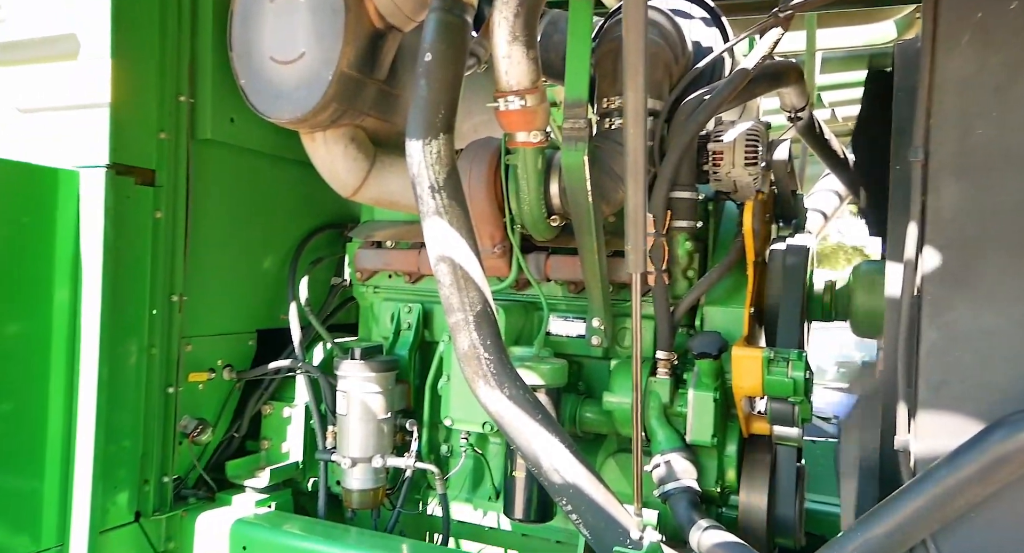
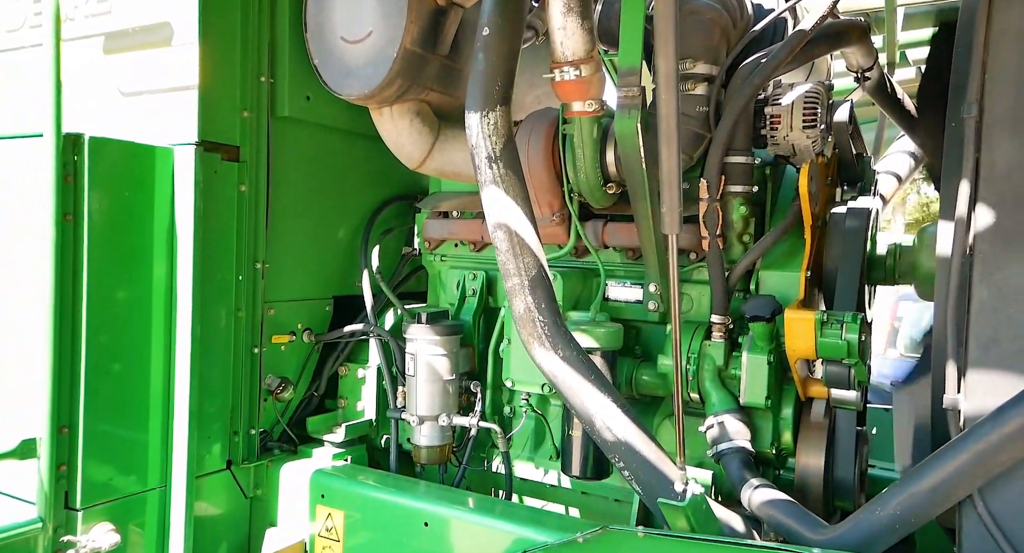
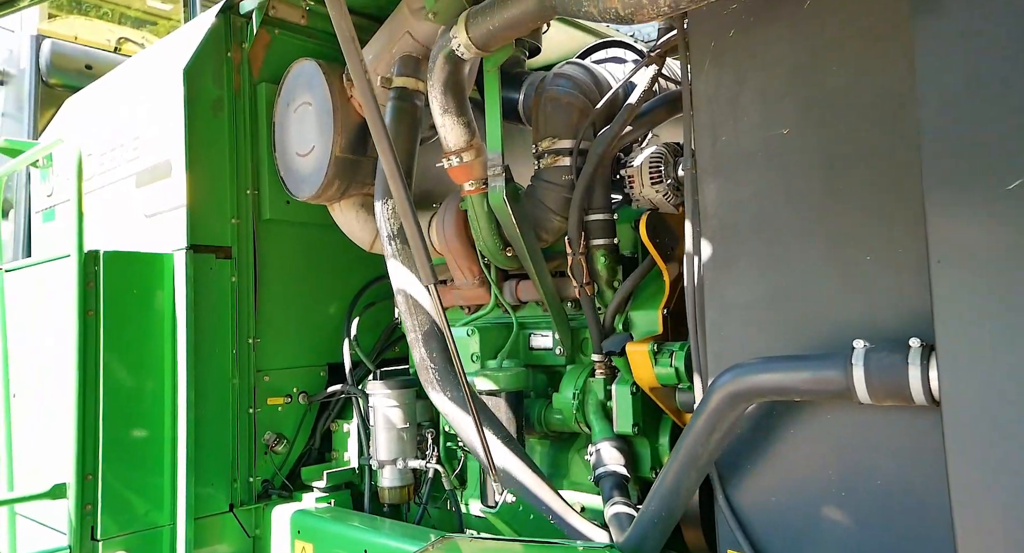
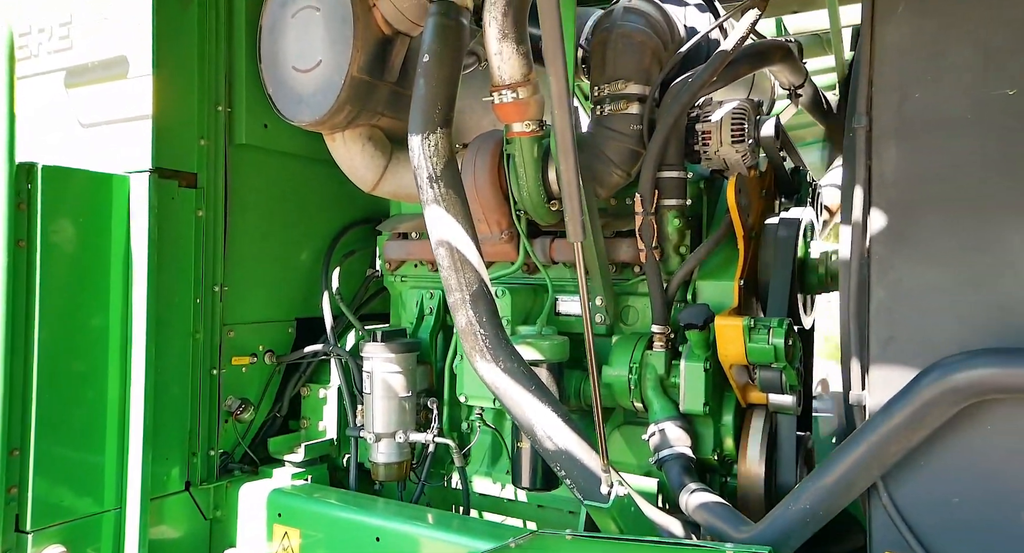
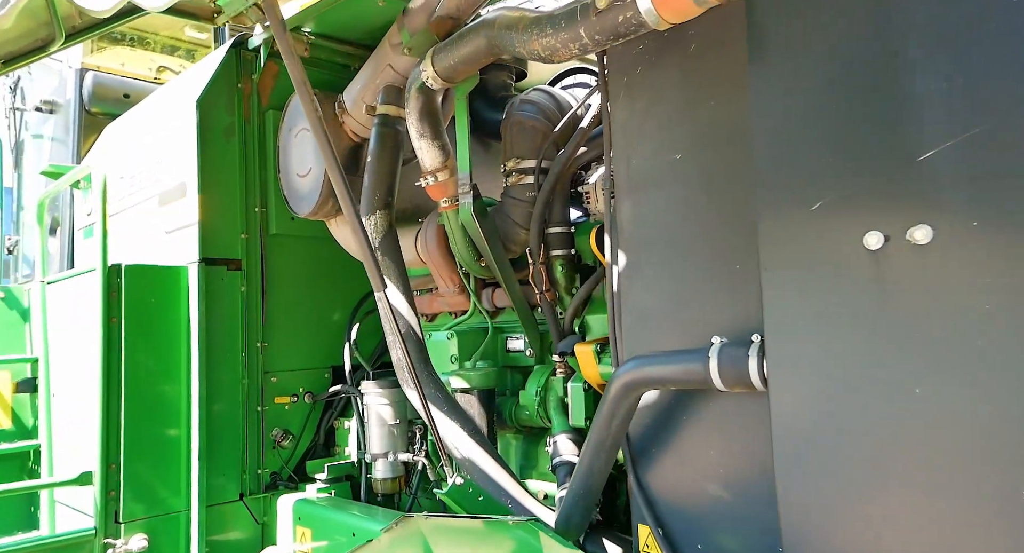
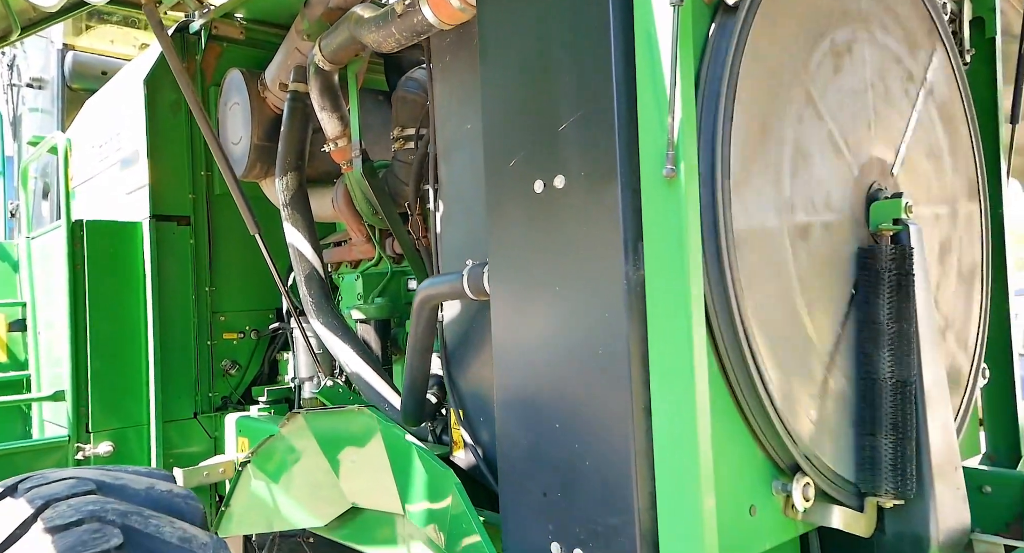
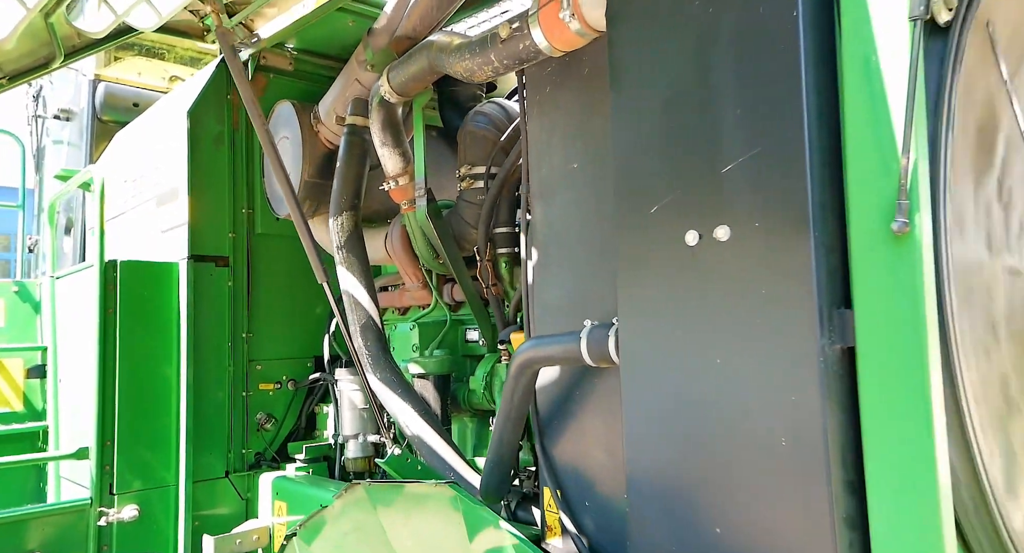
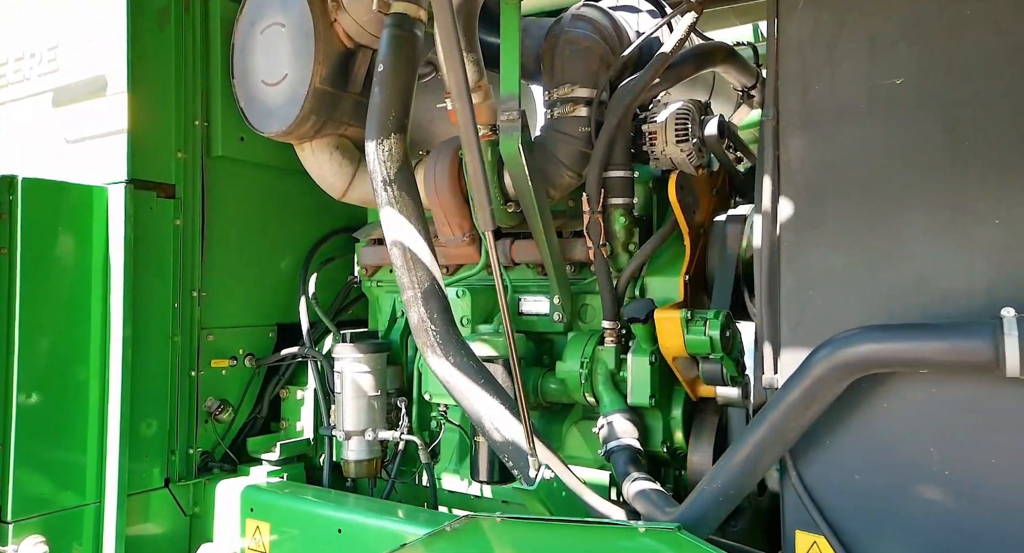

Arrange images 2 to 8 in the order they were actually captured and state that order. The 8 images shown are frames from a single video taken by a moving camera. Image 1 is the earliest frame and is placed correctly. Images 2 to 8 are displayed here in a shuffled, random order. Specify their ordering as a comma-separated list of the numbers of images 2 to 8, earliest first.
2, 4, 8, 3, 5, 7, 6
